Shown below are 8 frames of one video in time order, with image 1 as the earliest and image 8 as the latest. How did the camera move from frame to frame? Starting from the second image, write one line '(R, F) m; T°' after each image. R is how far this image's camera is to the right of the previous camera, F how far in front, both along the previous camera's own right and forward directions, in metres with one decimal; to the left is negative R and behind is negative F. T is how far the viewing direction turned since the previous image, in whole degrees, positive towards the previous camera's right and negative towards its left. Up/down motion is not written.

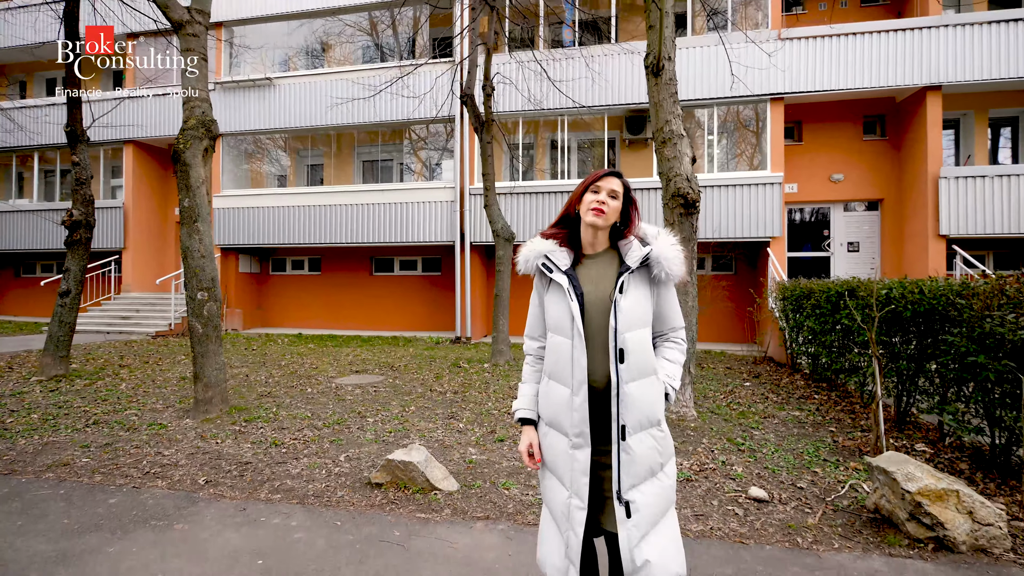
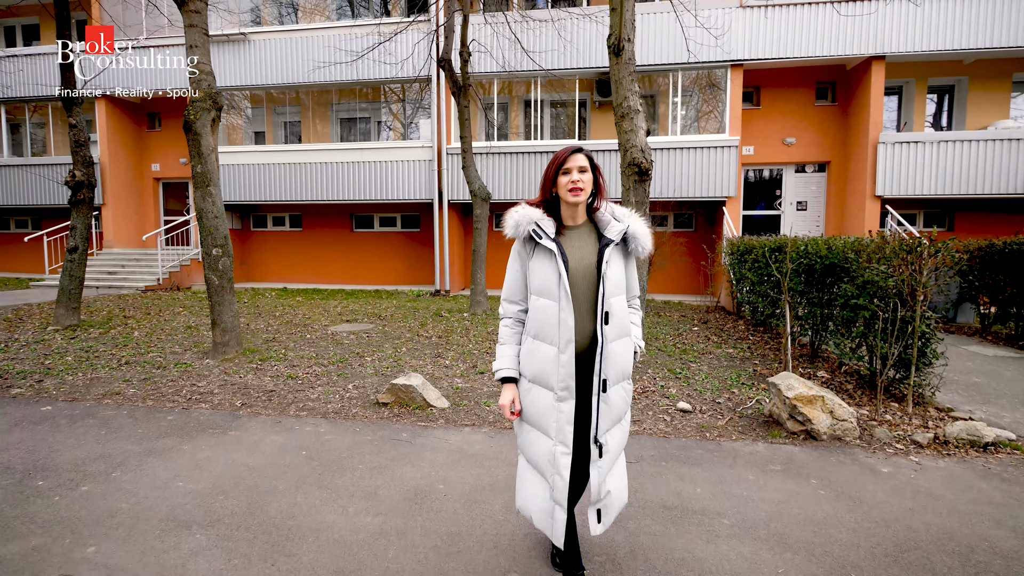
(0.0, -0.9) m; +3°
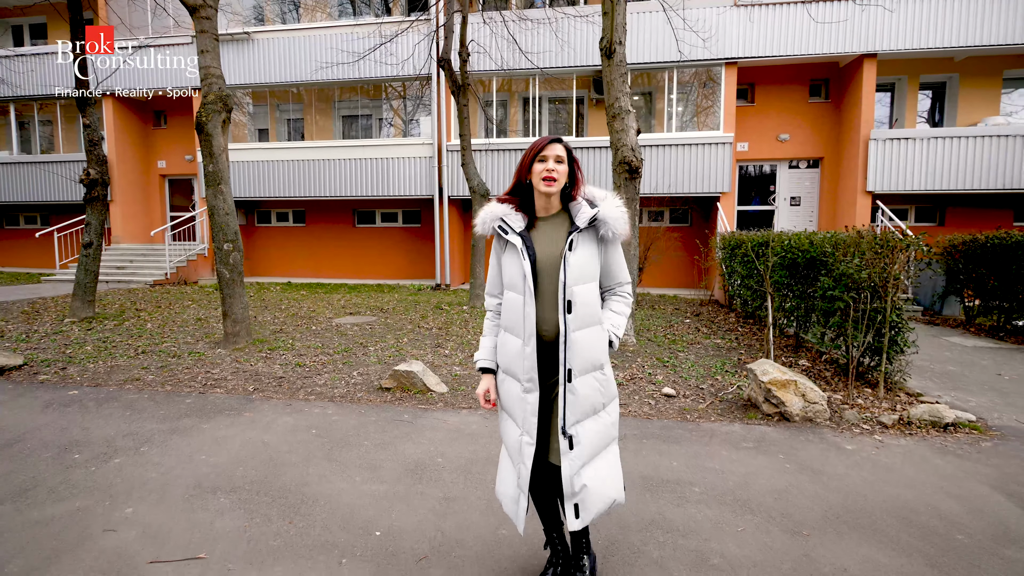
(+0.1, -0.3) m; 0°
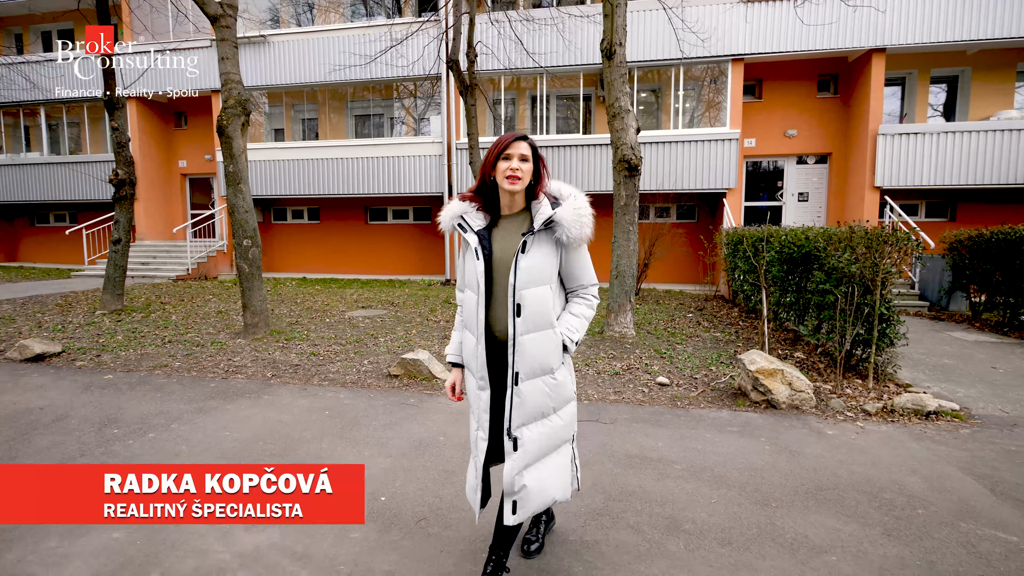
(+0.1, -0.3) m; -2°
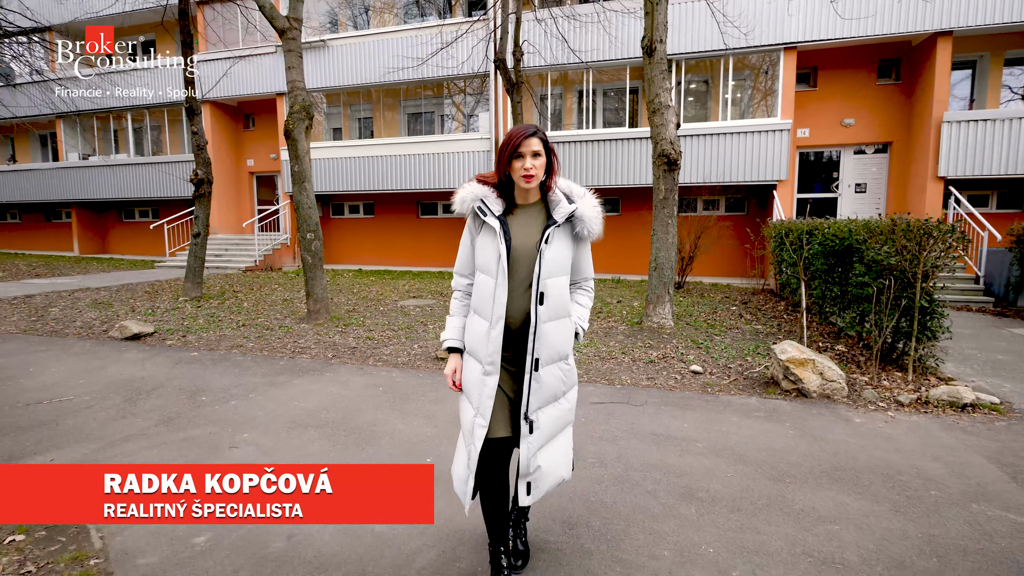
(+0.1, -0.4) m; -5°
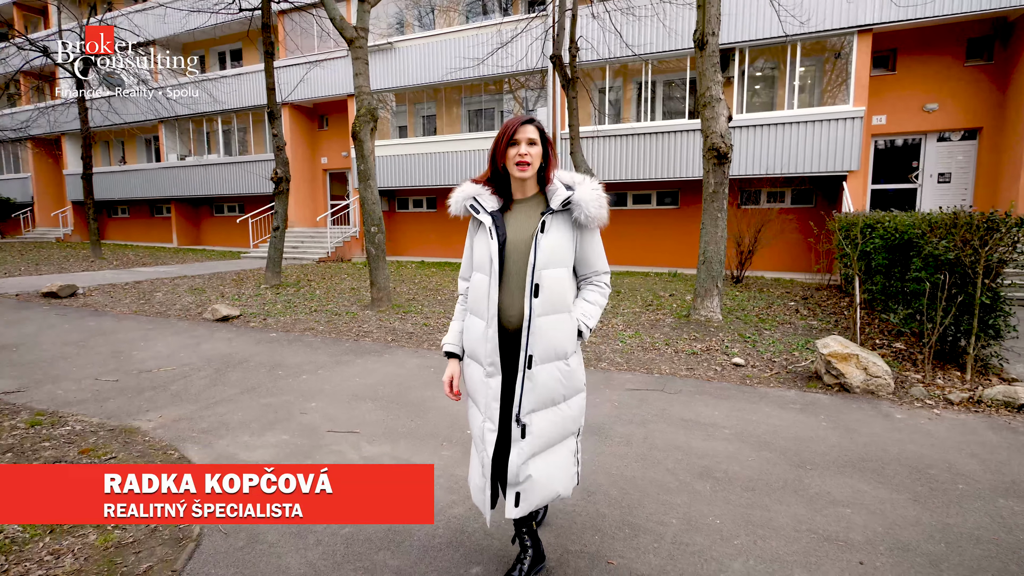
(+0.2, -0.3) m; -7°
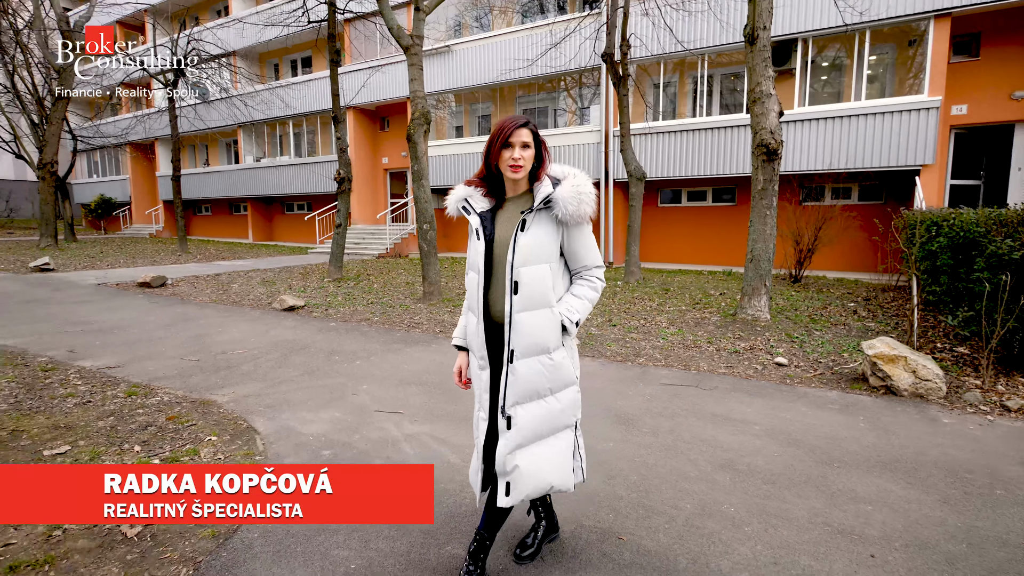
(+0.2, -0.2) m; -6°
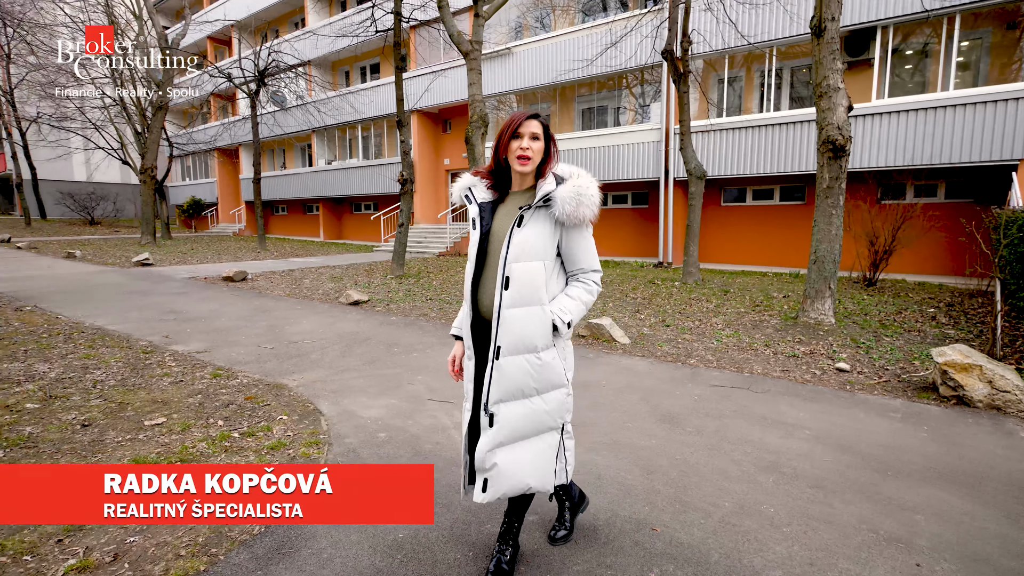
(+0.1, -0.2) m; -7°
